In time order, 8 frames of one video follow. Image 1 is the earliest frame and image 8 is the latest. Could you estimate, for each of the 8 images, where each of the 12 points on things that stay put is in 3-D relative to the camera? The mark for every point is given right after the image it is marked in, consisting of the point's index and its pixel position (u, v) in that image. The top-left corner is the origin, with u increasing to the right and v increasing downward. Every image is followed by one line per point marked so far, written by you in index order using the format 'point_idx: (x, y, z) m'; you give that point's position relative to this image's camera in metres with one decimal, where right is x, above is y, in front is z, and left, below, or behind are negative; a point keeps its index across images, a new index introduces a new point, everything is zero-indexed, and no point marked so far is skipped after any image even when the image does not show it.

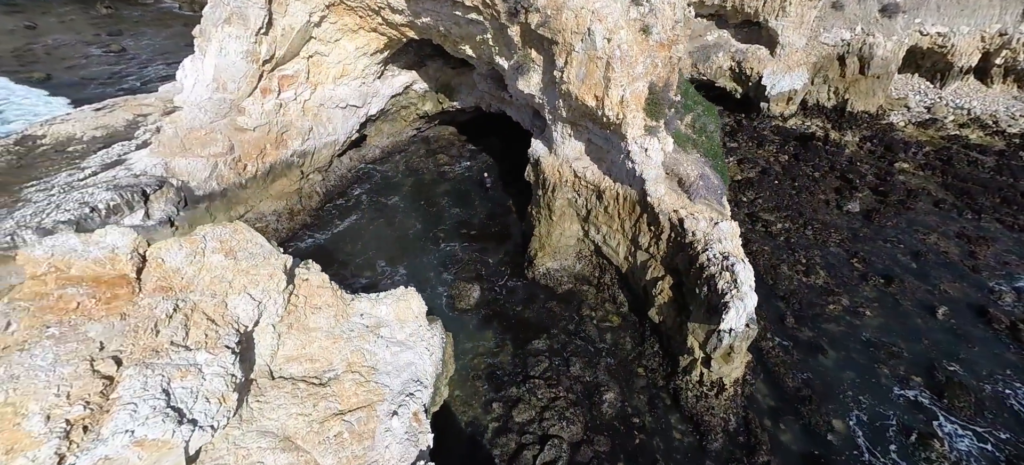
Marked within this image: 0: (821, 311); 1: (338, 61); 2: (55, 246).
0: (+6.3, -1.6, +9.5) m
1: (-4.7, +4.6, +12.5) m
2: (-3.9, -0.1, +4.1) m
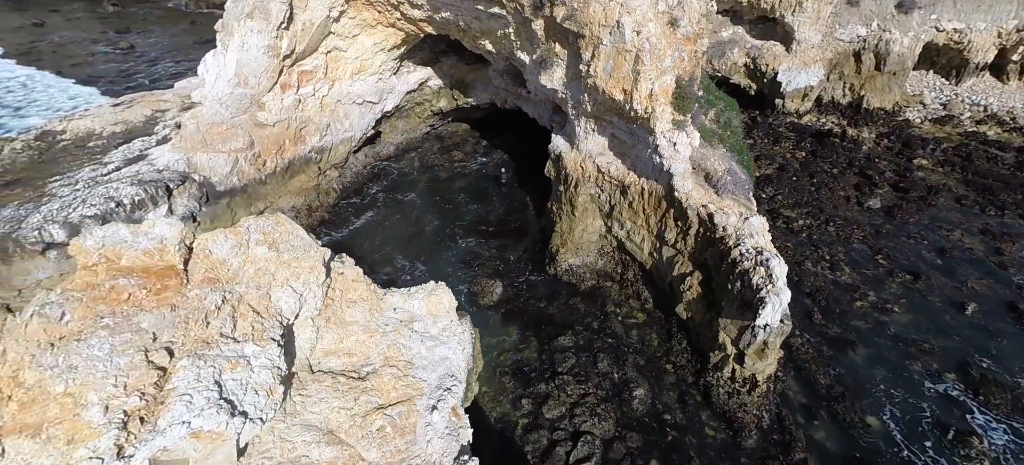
0: (+6.8, -1.5, +9.4) m
1: (-4.2, +4.7, +12.4) m
2: (-3.4, 0.0, +4.0) m
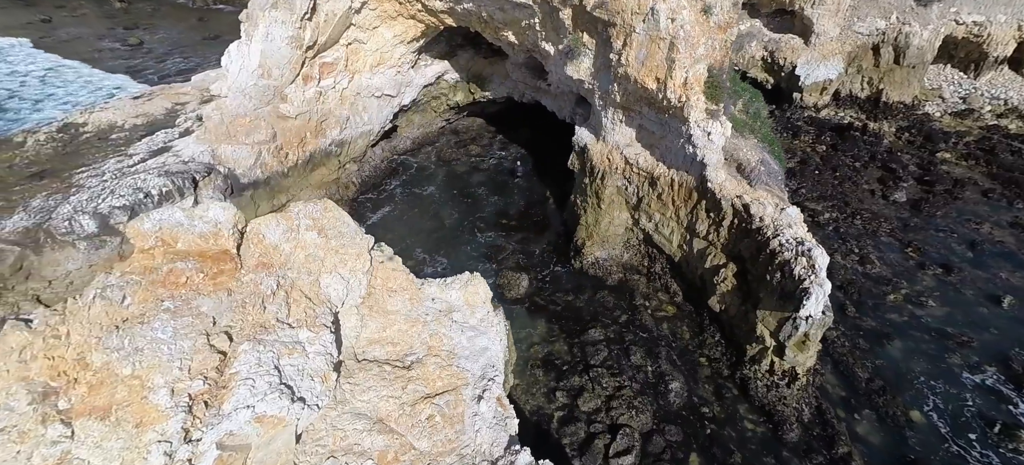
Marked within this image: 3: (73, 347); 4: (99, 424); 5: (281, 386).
0: (+7.3, -1.3, +9.3) m
1: (-3.6, +4.8, +12.3) m
2: (-2.9, +0.1, +3.9) m
3: (-3.0, -0.8, +3.3) m
4: (-2.7, -1.2, +3.1) m
5: (-1.8, -1.2, +3.7) m
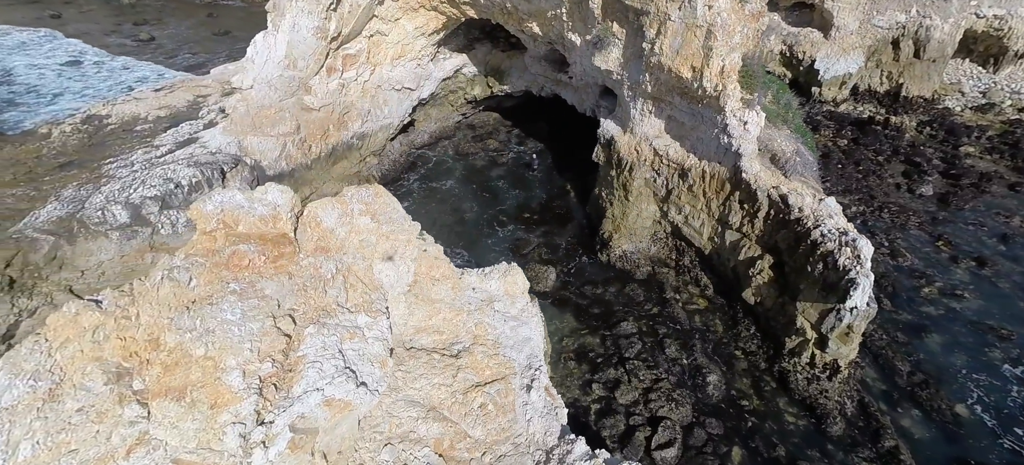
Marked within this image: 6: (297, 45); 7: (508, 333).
0: (+7.9, -1.2, +9.1) m
1: (-3.0, +5.0, +12.3) m
2: (-2.4, +0.3, +3.9) m
3: (-2.5, -0.7, +3.2) m
4: (-2.2, -1.1, +3.0) m
5: (-1.3, -1.1, +3.6) m
6: (-4.6, +4.0, +10.1) m
7: (0.0, -1.2, +5.7) m
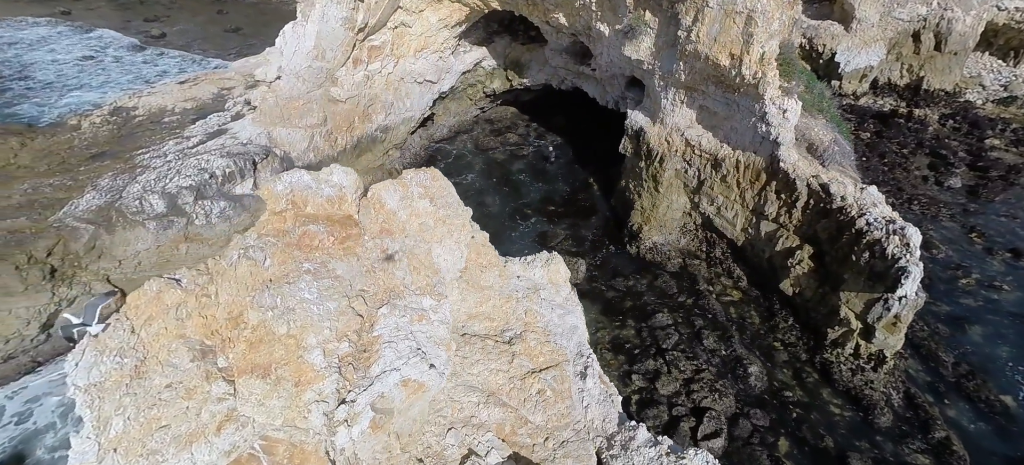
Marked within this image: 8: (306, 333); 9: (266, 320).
0: (+8.5, -1.0, +9.0) m
1: (-2.4, +5.2, +12.2) m
2: (-1.8, +0.4, +3.8) m
3: (-2.0, -0.5, +3.2) m
4: (-1.6, -0.9, +3.0) m
5: (-0.7, -0.9, +3.5) m
6: (-4.0, +4.2, +10.1) m
7: (+0.5, -1.1, +5.6) m
8: (-1.4, -0.7, +3.2) m
9: (-1.6, -0.6, +3.1) m
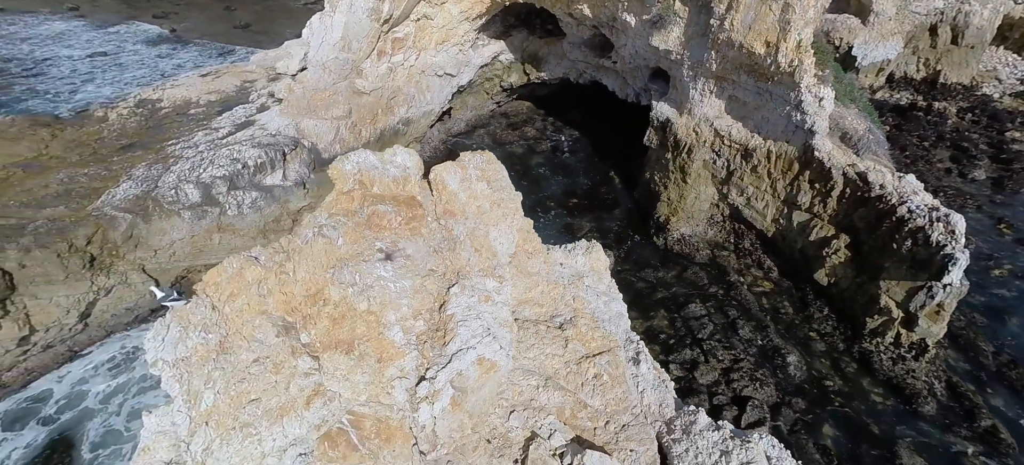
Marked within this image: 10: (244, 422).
0: (+9.1, -0.8, +8.9) m
1: (-1.8, +5.4, +12.2) m
2: (-1.2, +0.6, +3.8) m
3: (-1.4, -0.3, +3.2) m
4: (-1.1, -0.8, +2.9) m
5: (-0.2, -0.7, +3.5) m
6: (-3.4, +4.4, +10.1) m
7: (+1.1, -0.9, +5.6) m
8: (-0.8, -0.5, +3.2) m
9: (-1.1, -0.4, +3.1) m
10: (-1.6, -1.1, +2.7) m
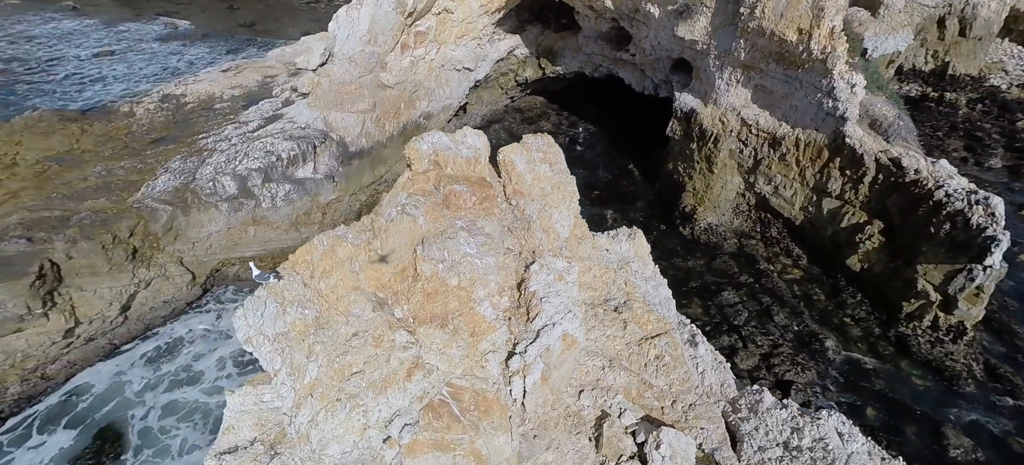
0: (+9.6, -0.5, +9.0) m
1: (-1.3, +5.5, +12.2) m
2: (-0.7, +0.7, +3.8) m
3: (-0.8, -0.2, +3.2) m
4: (-0.5, -0.6, +3.0) m
5: (+0.4, -0.6, +3.5) m
6: (-2.9, +4.5, +10.1) m
7: (+1.7, -0.7, +5.6) m
8: (-0.2, -0.4, +3.2) m
9: (-0.5, -0.3, +3.1) m
10: (-0.9, -0.9, +2.8) m
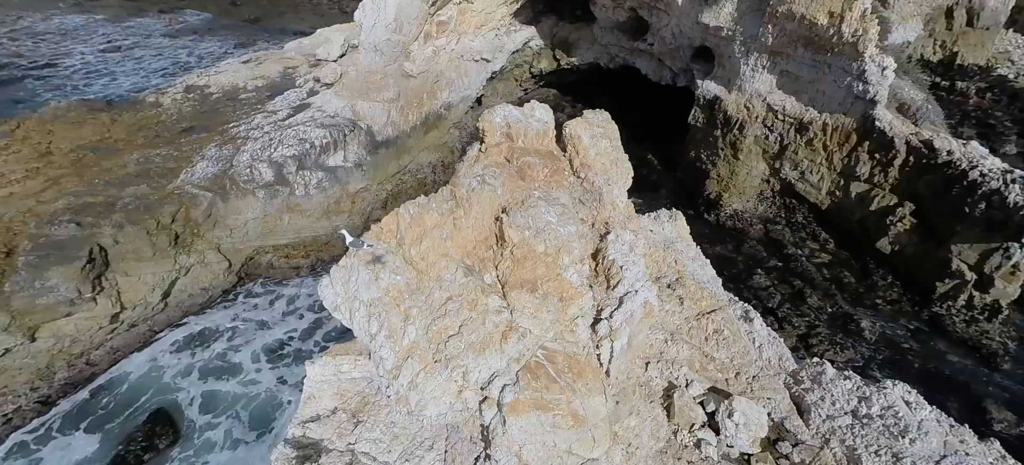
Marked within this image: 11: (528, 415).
0: (+10.2, -0.2, +9.1) m
1: (-0.8, +5.8, +12.2) m
2: (-0.1, +0.9, +3.8) m
3: (-0.2, 0.0, +3.2) m
4: (+0.1, -0.4, +3.0) m
5: (+1.0, -0.3, +3.6) m
6: (-2.4, +4.8, +10.1) m
7: (+2.3, -0.5, +5.7) m
8: (+0.3, -0.1, +3.2) m
9: (+0.1, 0.0, +3.2) m
10: (-0.4, -0.7, +2.8) m
11: (+0.1, -1.1, +2.7) m
